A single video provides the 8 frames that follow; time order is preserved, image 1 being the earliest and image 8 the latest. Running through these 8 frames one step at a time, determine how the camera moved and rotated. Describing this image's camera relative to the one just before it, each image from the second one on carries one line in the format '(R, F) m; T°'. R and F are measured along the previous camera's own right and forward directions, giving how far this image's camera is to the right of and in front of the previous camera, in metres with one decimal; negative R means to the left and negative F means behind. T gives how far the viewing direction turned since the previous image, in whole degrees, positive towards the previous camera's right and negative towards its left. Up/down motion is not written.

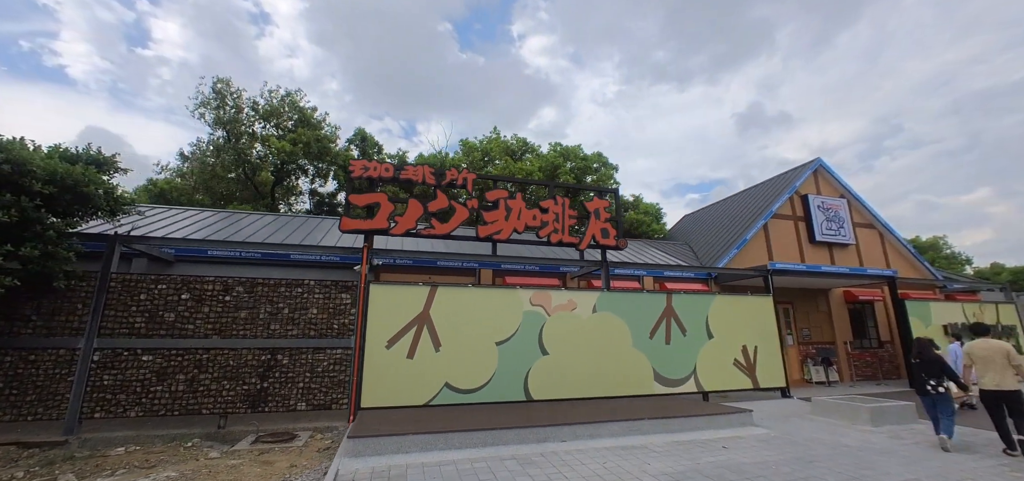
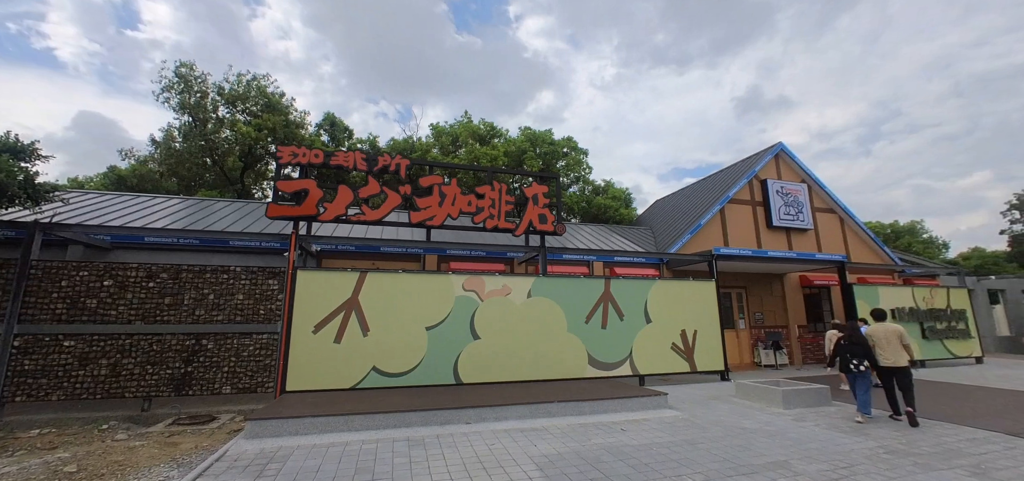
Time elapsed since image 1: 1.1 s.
(+1.4, 0.0) m; 0°
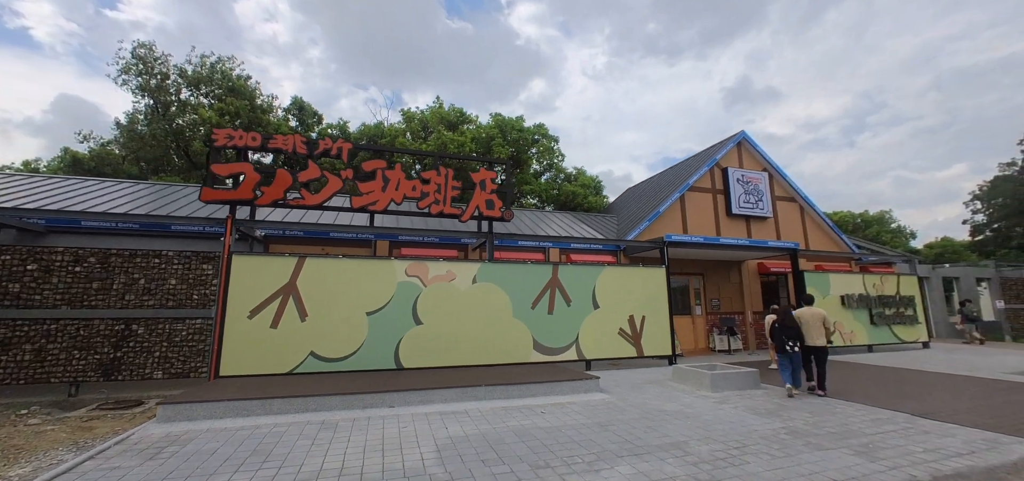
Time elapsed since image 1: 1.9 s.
(+1.0, 0.0) m; +1°
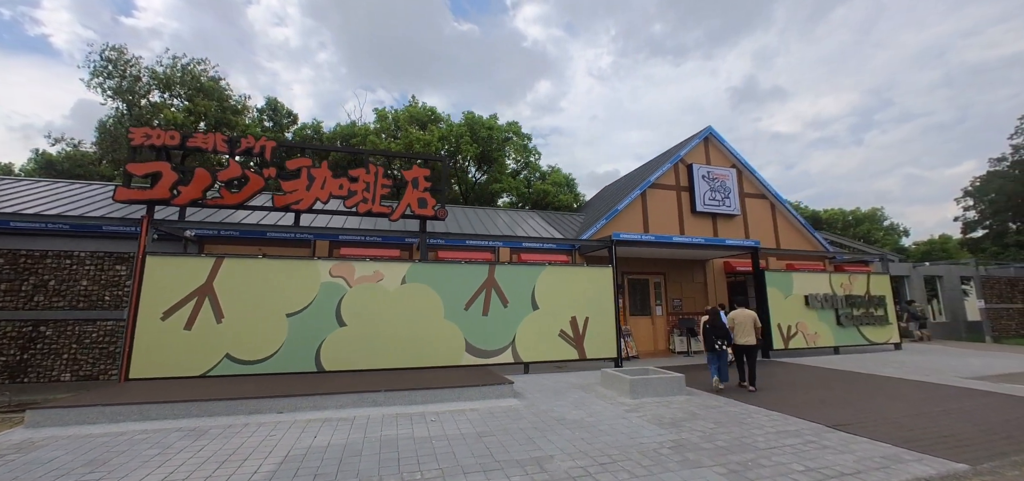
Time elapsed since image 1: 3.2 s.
(+1.7, +0.3) m; -1°
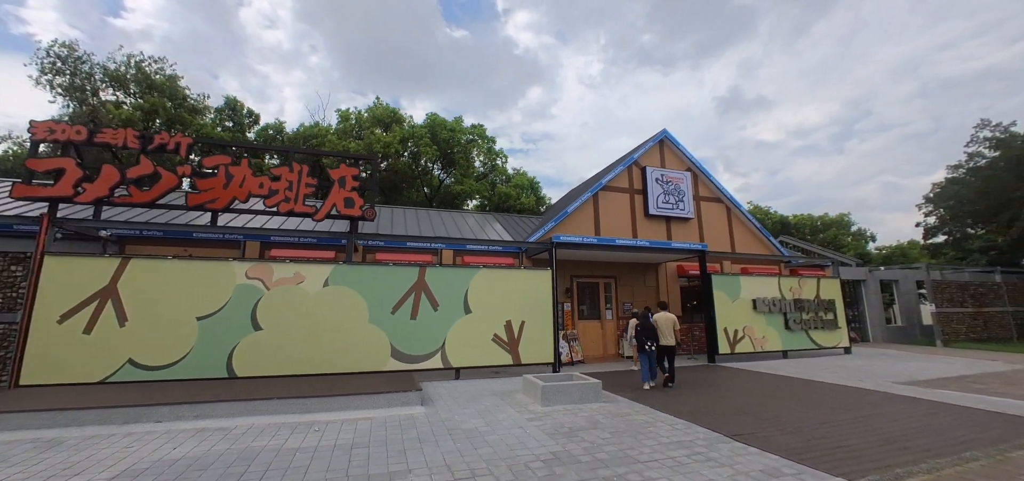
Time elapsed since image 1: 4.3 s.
(+1.4, +0.2) m; +1°
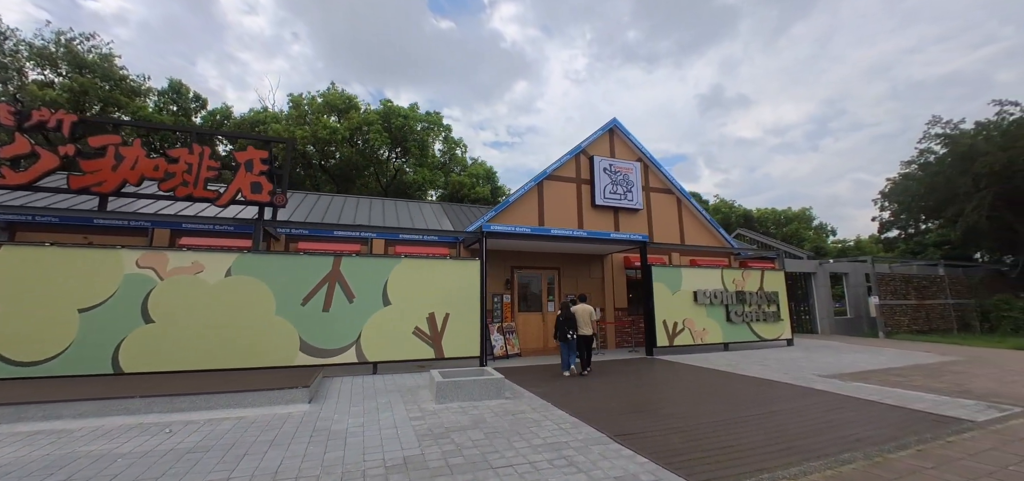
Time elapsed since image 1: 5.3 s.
(+1.4, +0.4) m; +2°
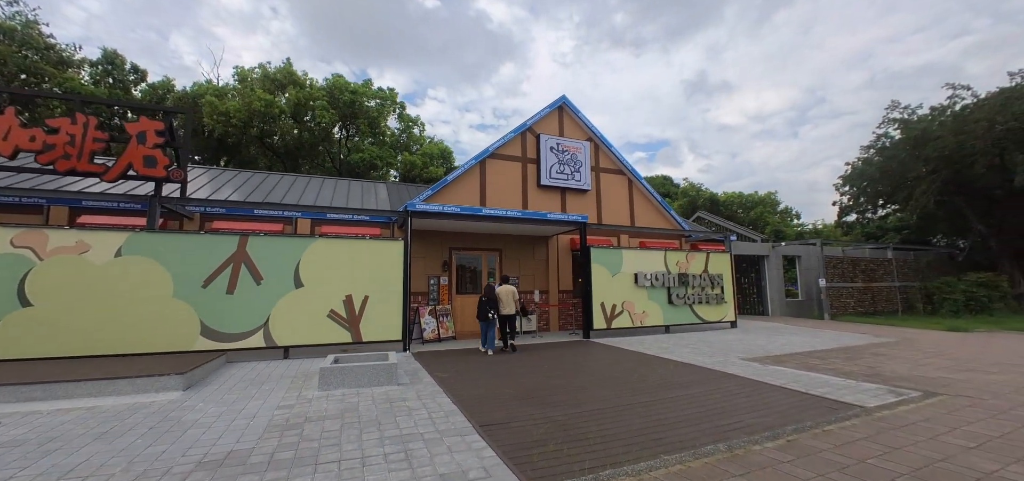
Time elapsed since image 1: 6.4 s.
(+1.4, +0.3) m; +1°
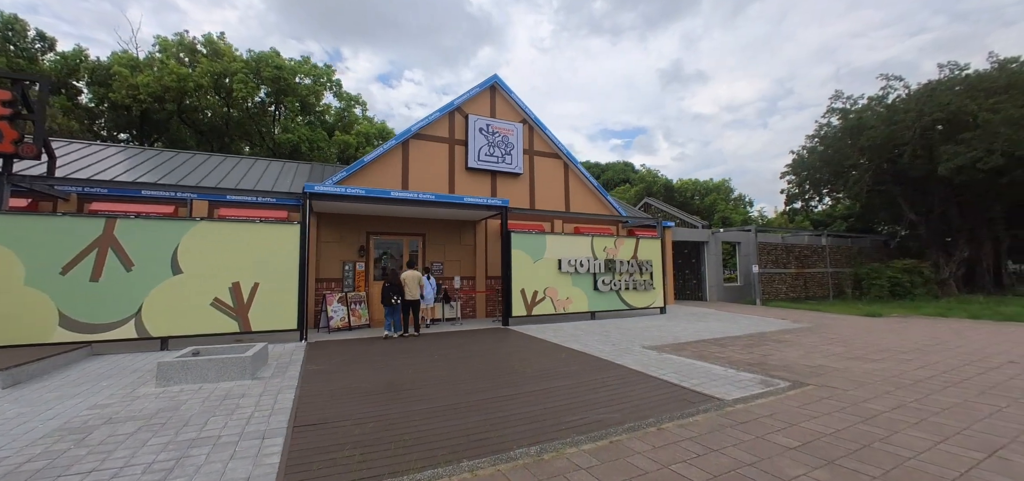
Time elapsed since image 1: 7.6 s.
(+1.6, +0.3) m; +2°
